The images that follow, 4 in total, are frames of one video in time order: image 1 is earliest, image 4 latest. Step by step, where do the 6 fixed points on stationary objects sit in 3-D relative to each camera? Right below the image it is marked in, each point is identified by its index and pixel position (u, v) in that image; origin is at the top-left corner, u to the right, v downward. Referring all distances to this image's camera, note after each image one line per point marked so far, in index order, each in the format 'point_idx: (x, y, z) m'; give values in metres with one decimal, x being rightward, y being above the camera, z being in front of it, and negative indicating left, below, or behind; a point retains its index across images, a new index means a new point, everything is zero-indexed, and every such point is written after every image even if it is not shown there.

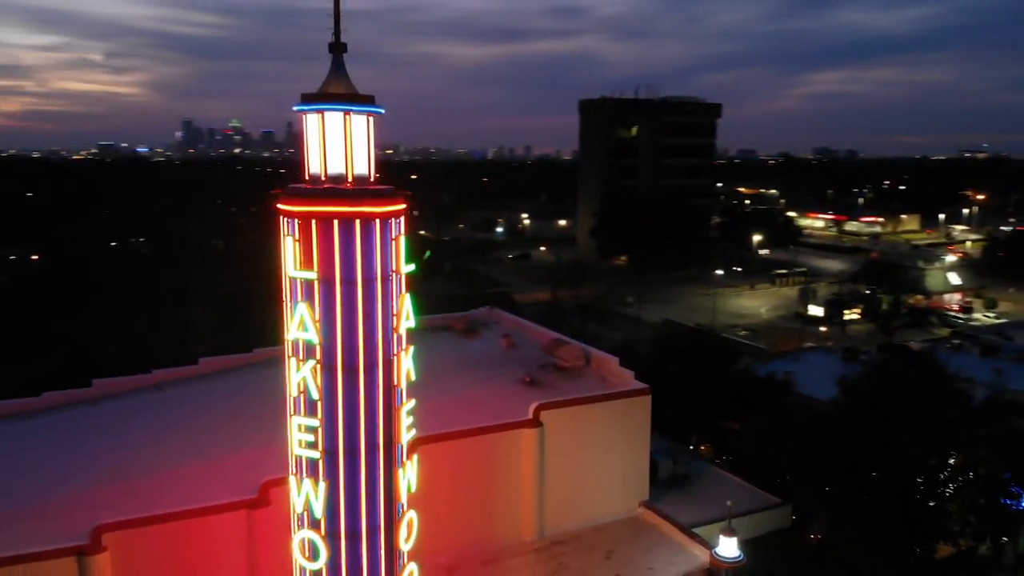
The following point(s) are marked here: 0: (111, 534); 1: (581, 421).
0: (-5.5, -3.3, +11.1) m
1: (+1.2, -2.4, +14.2) m
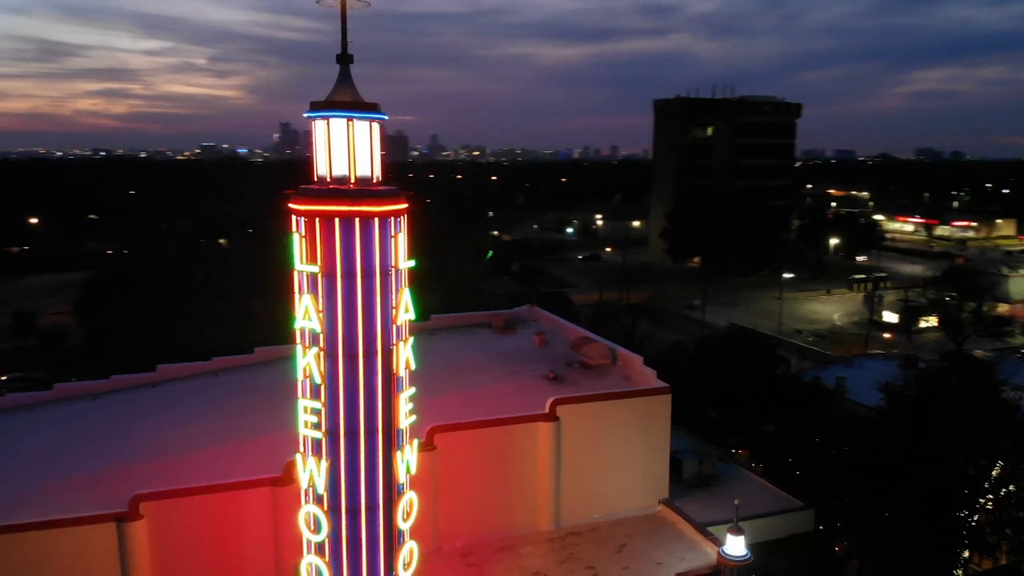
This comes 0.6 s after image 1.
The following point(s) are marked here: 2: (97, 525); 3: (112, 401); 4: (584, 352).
0: (-5.5, -3.2, +12.2) m
1: (+1.6, -2.3, +14.6) m
2: (-6.1, -3.5, +12.0) m
3: (-8.6, -2.5, +17.5) m
4: (+1.5, -1.4, +16.9) m
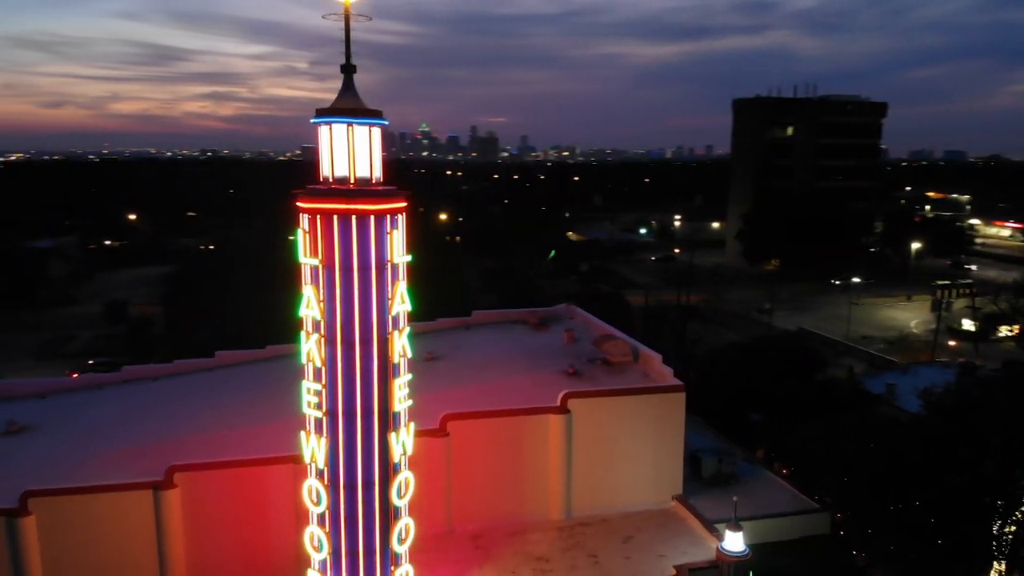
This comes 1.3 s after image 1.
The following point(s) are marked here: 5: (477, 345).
0: (-5.4, -3.0, +13.4) m
1: (+1.8, -2.3, +15.0) m
2: (-6.1, -3.3, +13.2) m
3: (-8.0, -2.3, +19.0) m
4: (+2.0, -1.3, +17.3) m
5: (-0.8, -1.4, +19.1) m
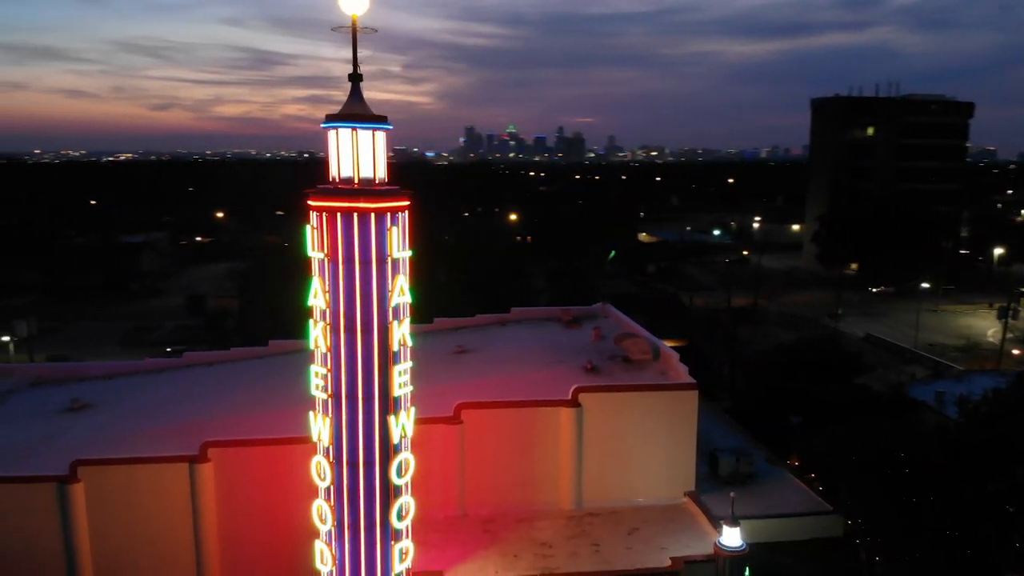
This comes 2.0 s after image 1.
0: (-5.3, -2.9, +14.5) m
1: (+2.1, -2.3, +15.5) m
2: (-6.0, -3.1, +14.4) m
3: (-7.3, -2.1, +20.4) m
4: (+2.5, -1.3, +17.7) m
5: (-0.1, -1.3, +19.8) m
